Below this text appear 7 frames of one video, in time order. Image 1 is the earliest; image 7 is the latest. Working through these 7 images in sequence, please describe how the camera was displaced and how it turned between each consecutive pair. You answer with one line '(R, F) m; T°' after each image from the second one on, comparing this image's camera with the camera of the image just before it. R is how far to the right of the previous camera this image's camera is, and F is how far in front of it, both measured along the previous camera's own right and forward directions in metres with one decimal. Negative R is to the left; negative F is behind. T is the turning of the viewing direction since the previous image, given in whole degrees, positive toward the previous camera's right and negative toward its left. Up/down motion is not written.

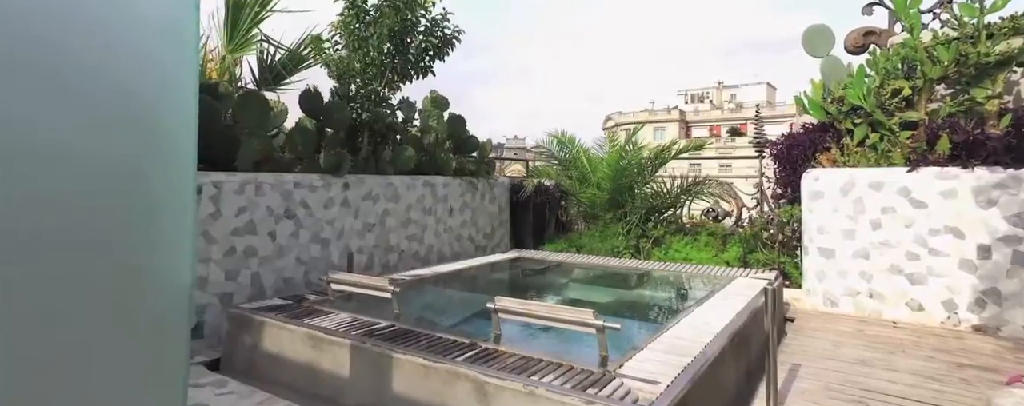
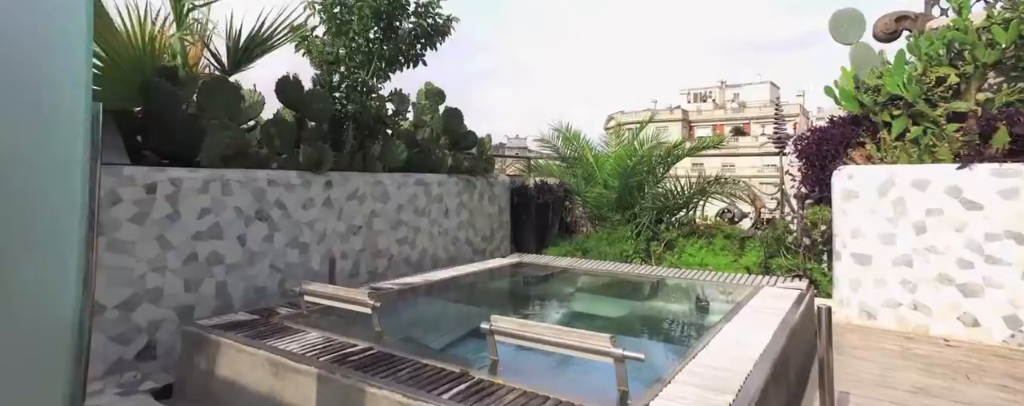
(0.0, +0.4) m; 0°
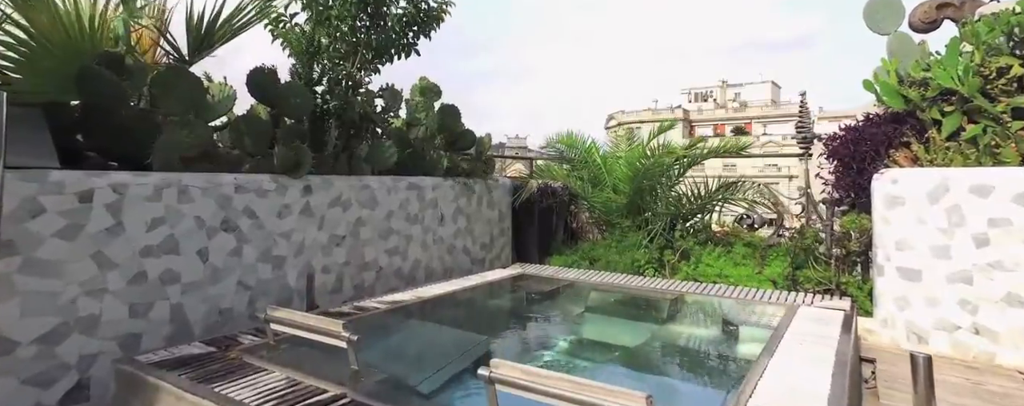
(0.0, +0.4) m; 0°
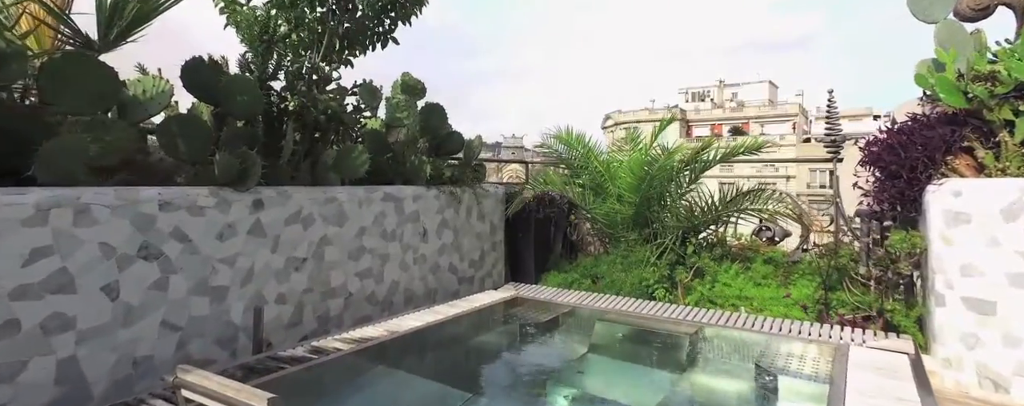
(0.0, +0.6) m; 0°
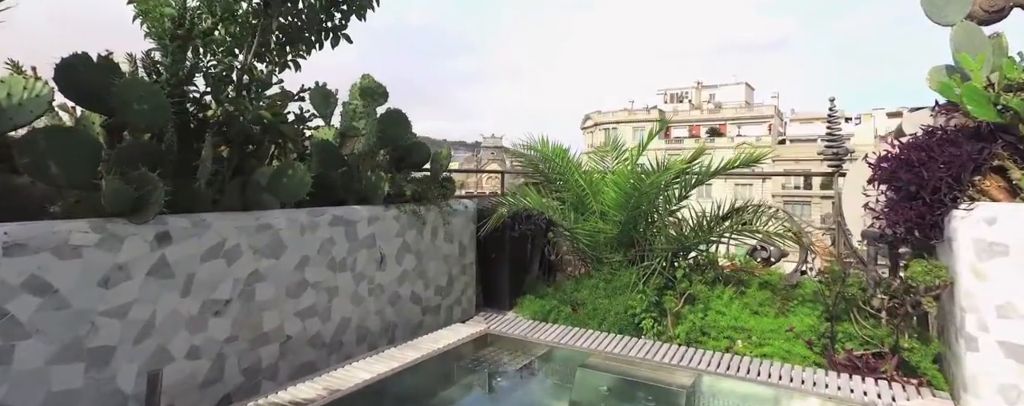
(+0.1, +0.5) m; +2°
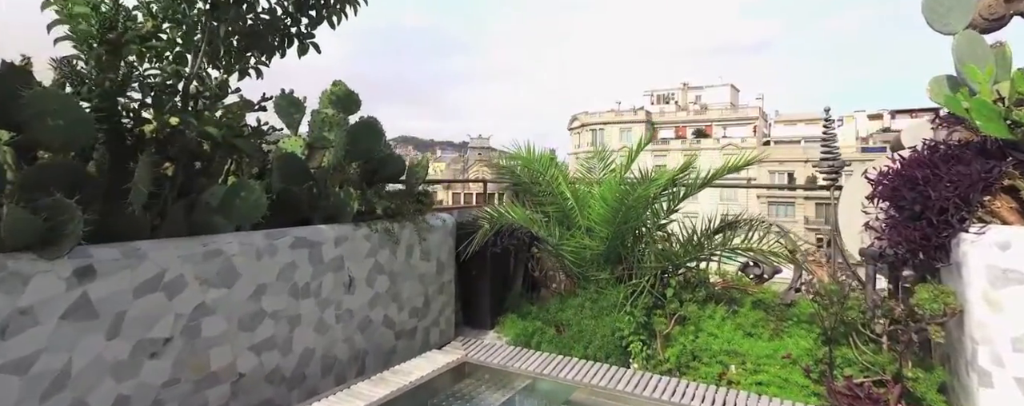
(0.0, +0.2) m; +1°
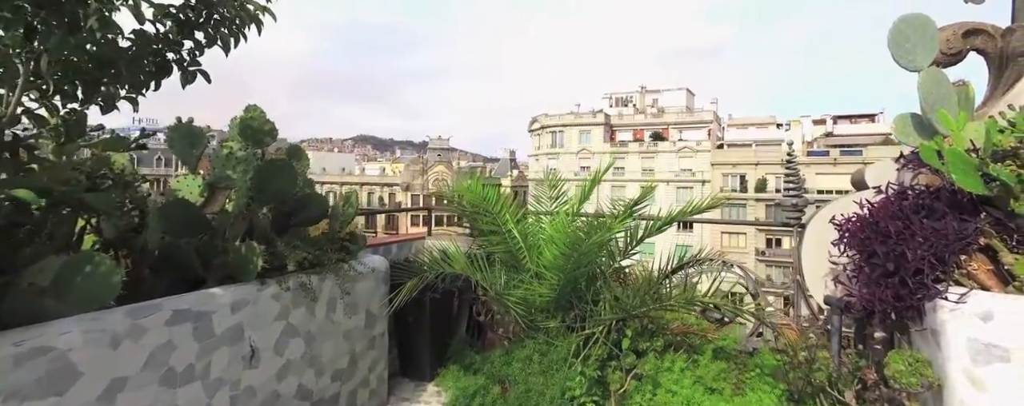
(+0.1, +0.4) m; +4°
